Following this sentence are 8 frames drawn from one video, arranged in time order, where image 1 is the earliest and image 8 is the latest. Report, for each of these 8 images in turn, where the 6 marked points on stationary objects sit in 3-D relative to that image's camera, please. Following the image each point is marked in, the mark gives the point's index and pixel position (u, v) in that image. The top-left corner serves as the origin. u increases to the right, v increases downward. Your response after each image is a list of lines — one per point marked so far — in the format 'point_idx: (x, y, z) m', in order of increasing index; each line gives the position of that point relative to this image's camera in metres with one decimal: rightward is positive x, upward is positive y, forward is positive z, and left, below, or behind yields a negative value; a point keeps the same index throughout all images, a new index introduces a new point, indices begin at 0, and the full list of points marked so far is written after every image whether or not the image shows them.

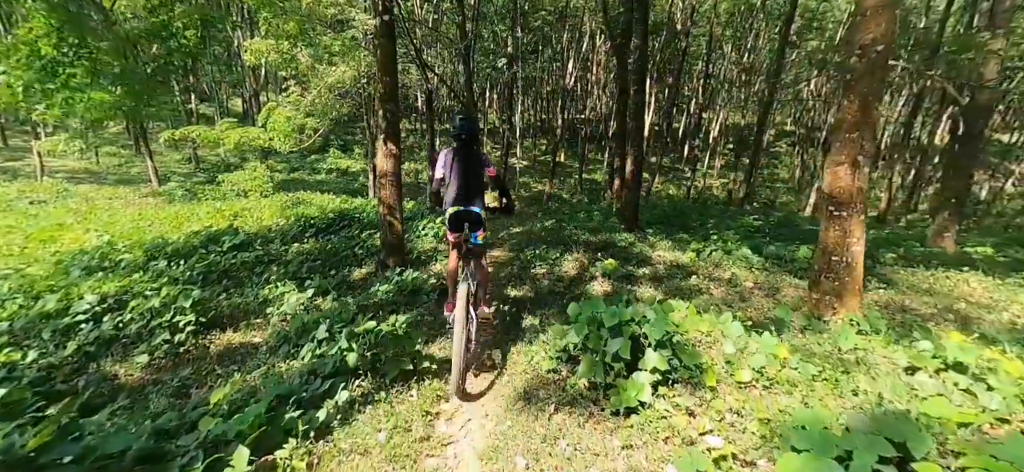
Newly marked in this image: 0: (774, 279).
0: (+3.6, -0.6, +5.7) m
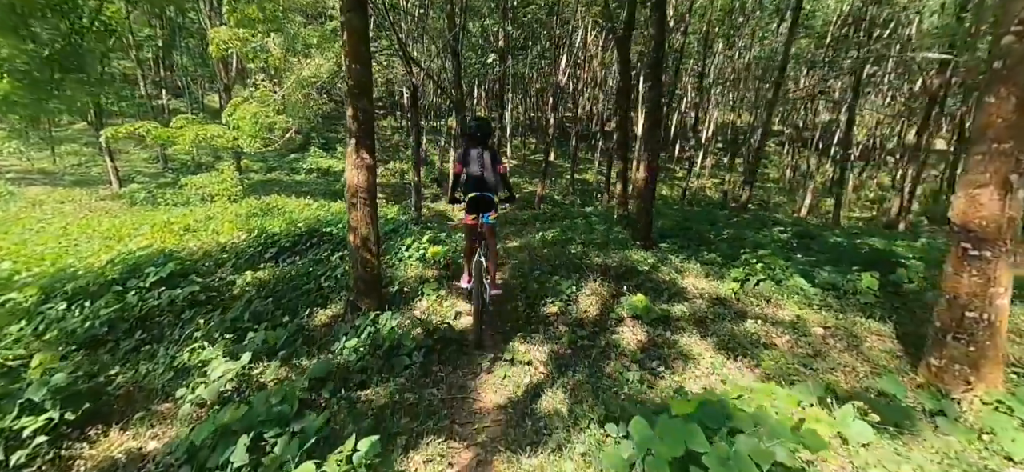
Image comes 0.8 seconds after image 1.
0: (+3.6, -0.9, +4.6) m
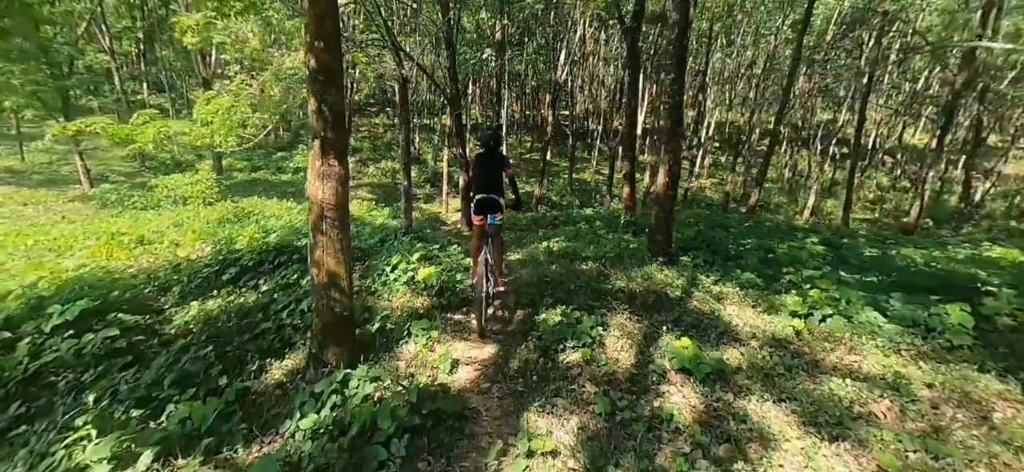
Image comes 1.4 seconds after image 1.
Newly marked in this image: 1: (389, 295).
0: (+3.7, -1.2, +3.6) m
1: (-1.6, -0.7, +5.4) m
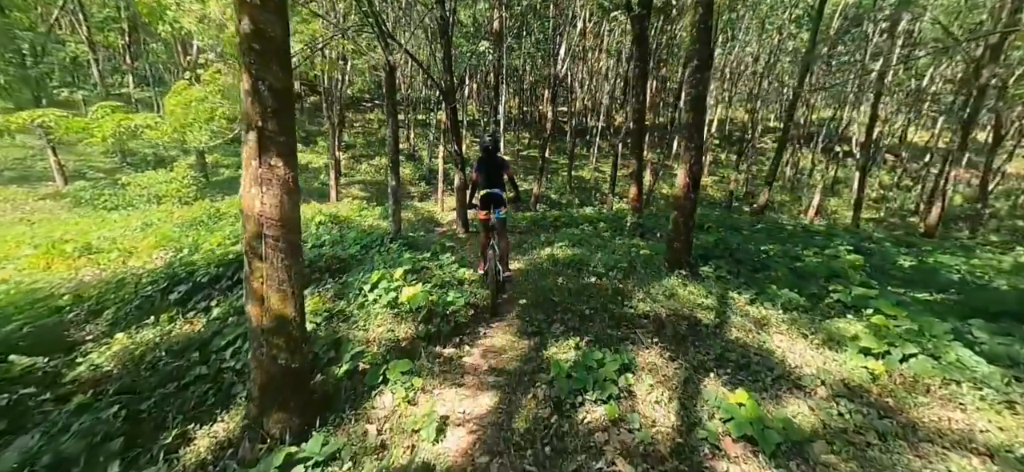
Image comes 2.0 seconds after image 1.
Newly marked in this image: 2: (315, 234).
0: (+3.8, -1.4, +2.7) m
1: (-1.5, -0.9, +4.5) m
2: (-4.5, 0.0, +9.6) m
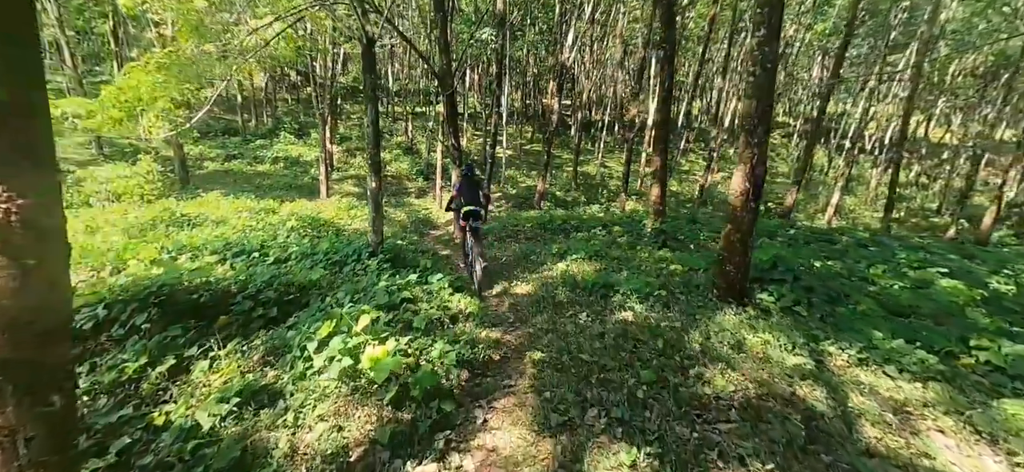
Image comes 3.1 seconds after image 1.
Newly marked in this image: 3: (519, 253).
0: (+3.9, -1.7, +1.2) m
1: (-1.4, -1.2, +2.9) m
2: (-4.4, -0.1, +8.0) m
3: (+0.2, -0.4, +9.6) m
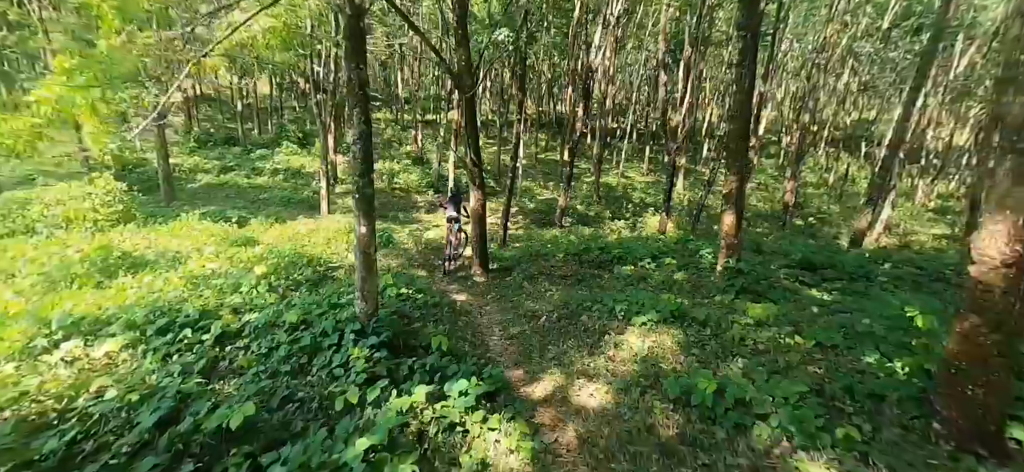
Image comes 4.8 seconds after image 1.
0: (+4.4, -2.4, -1.3) m
1: (-0.9, -1.9, +0.6) m
2: (-3.7, -0.9, +5.7) m
3: (+0.8, -1.2, +7.2) m
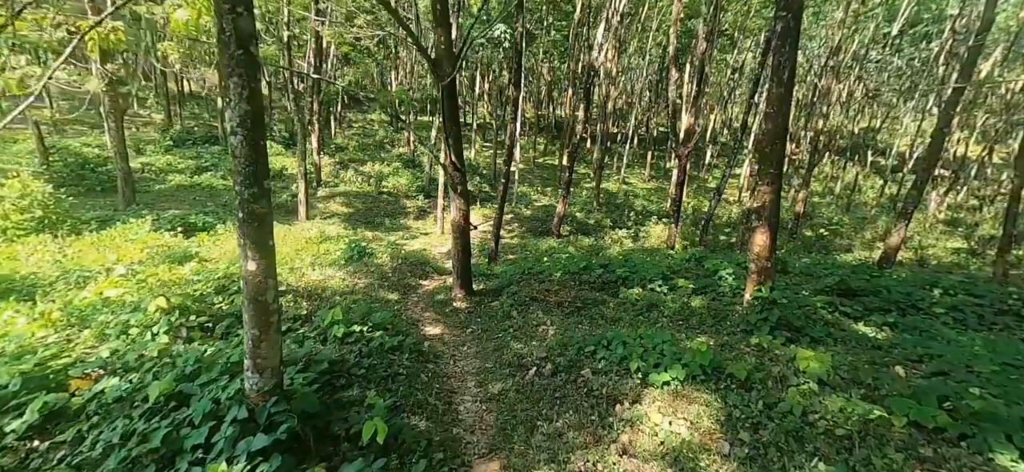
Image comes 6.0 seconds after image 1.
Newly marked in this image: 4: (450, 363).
0: (+4.1, -2.7, -2.9) m
1: (-1.1, -2.1, -1.0) m
2: (-3.9, -1.2, +4.1) m
3: (+0.6, -1.5, +5.6) m
4: (-0.8, -1.7, +5.7) m
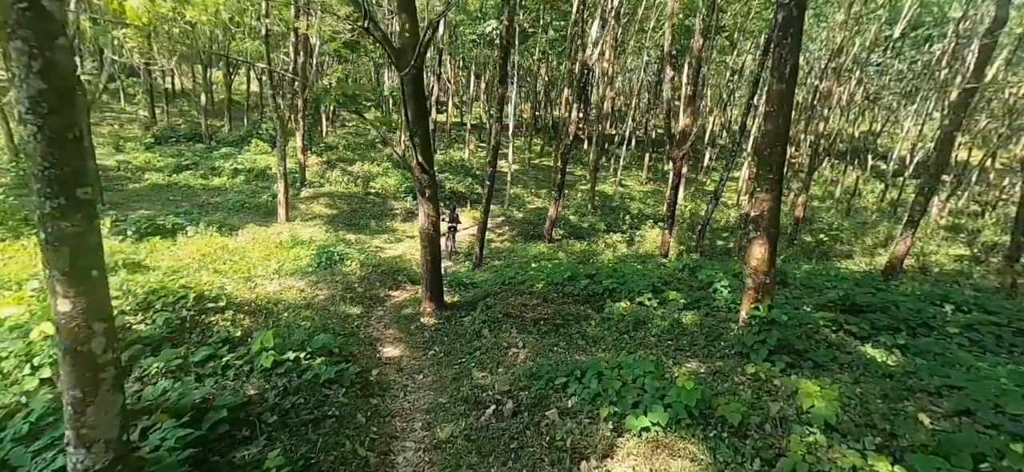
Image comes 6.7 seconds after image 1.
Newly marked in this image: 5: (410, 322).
0: (+3.7, -2.9, -3.7) m
1: (-1.6, -2.3, -1.8) m
2: (-4.4, -1.3, +3.4) m
3: (+0.1, -1.7, +4.8) m
4: (-1.3, -1.9, +4.9) m
5: (-1.8, -1.5, +7.6) m
